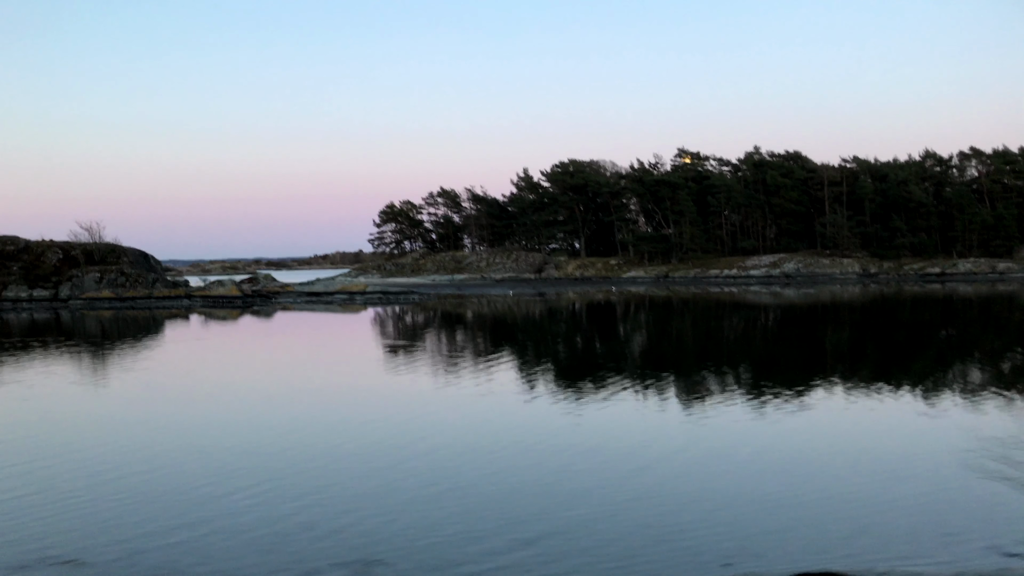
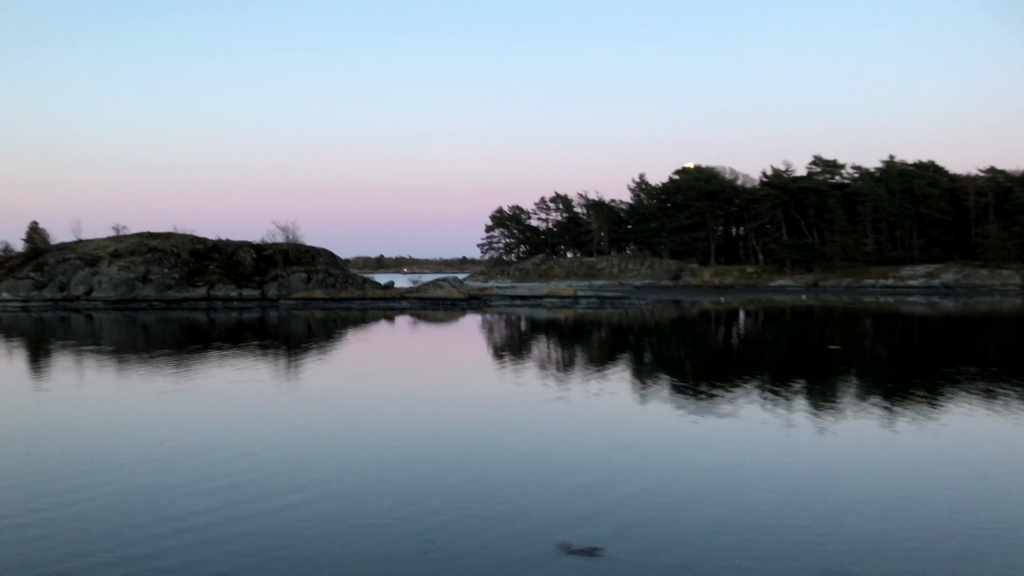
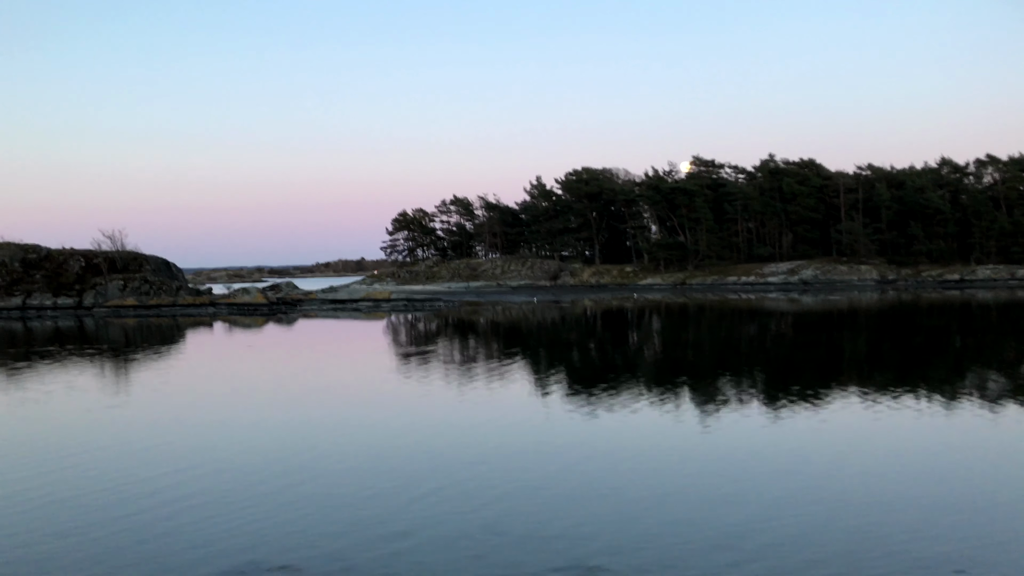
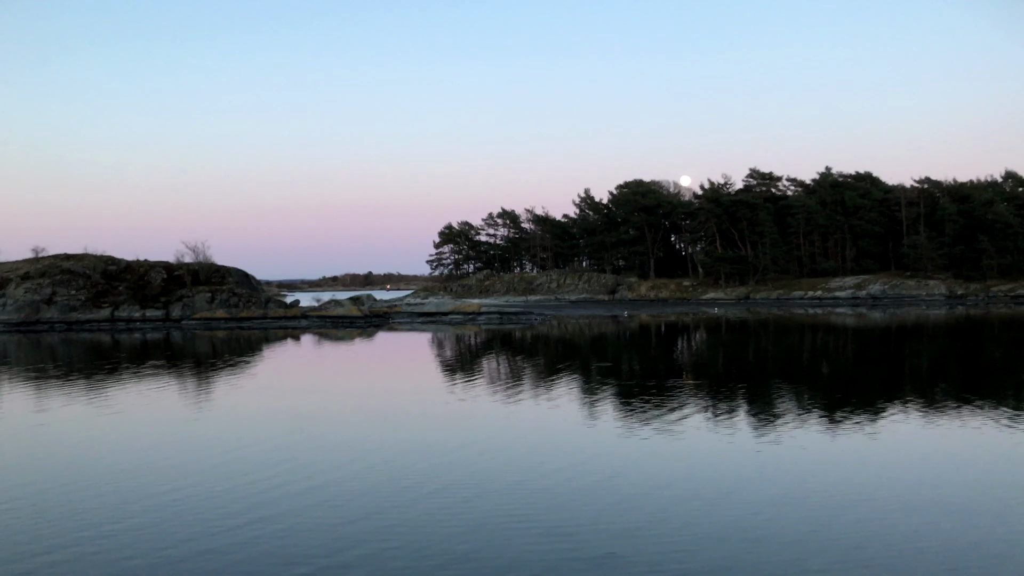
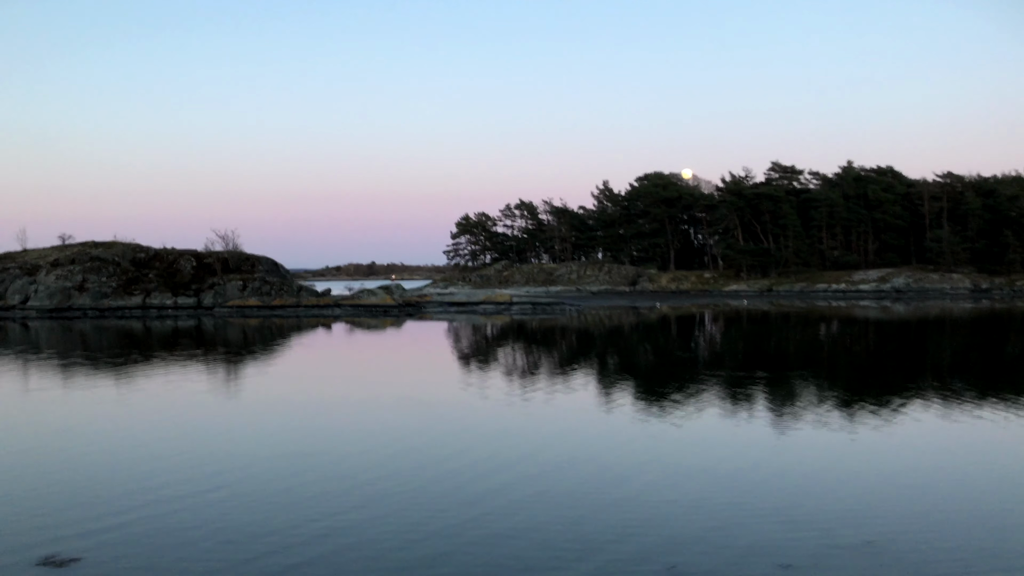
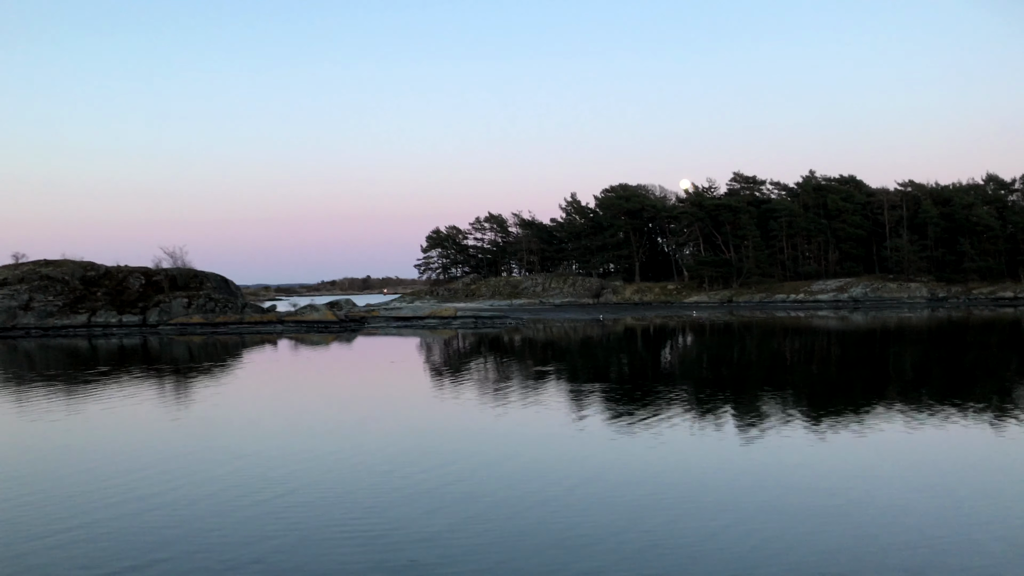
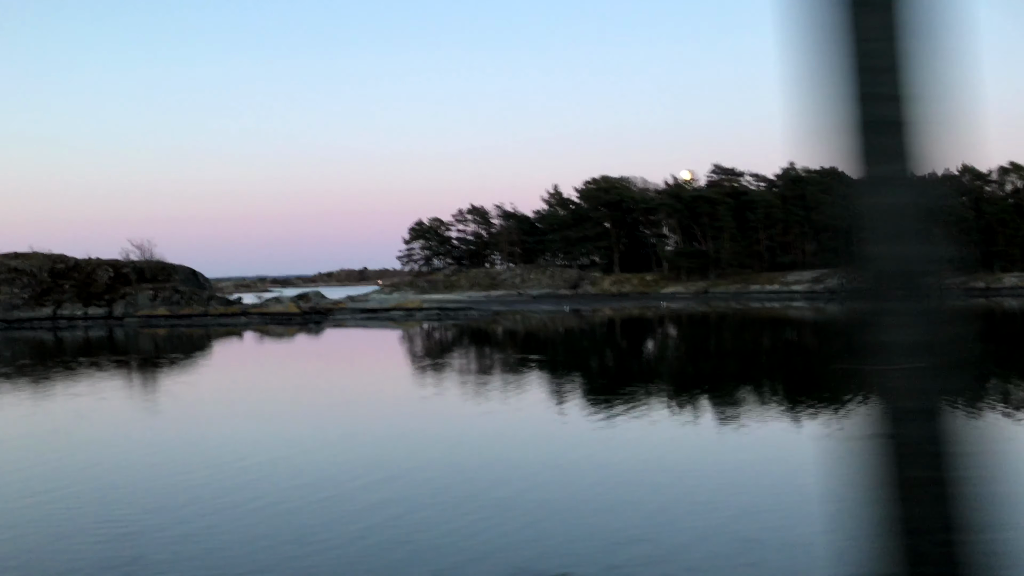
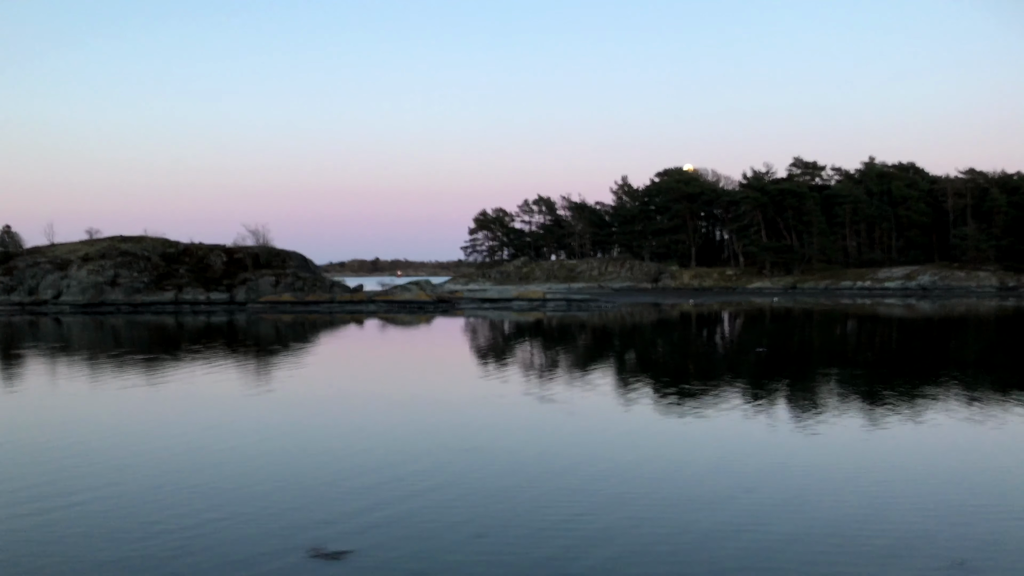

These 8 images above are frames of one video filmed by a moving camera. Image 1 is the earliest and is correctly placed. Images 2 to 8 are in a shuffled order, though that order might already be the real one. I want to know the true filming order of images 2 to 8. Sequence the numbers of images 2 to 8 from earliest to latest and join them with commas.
3, 7, 6, 4, 5, 8, 2
